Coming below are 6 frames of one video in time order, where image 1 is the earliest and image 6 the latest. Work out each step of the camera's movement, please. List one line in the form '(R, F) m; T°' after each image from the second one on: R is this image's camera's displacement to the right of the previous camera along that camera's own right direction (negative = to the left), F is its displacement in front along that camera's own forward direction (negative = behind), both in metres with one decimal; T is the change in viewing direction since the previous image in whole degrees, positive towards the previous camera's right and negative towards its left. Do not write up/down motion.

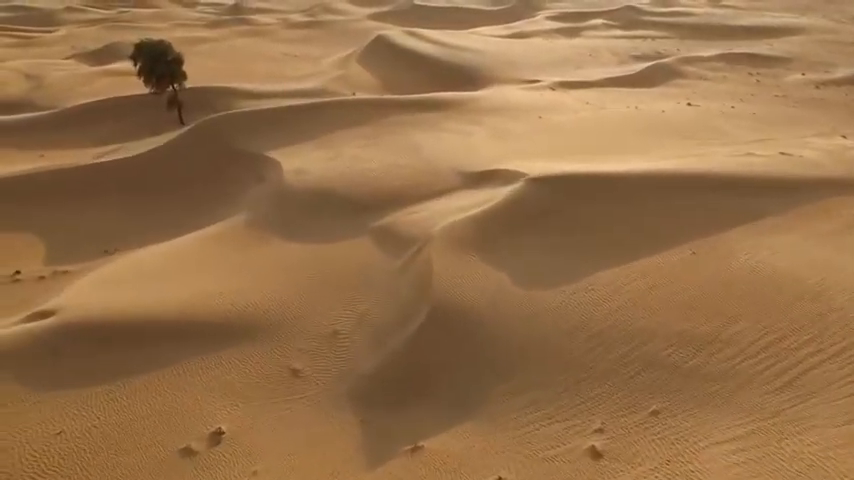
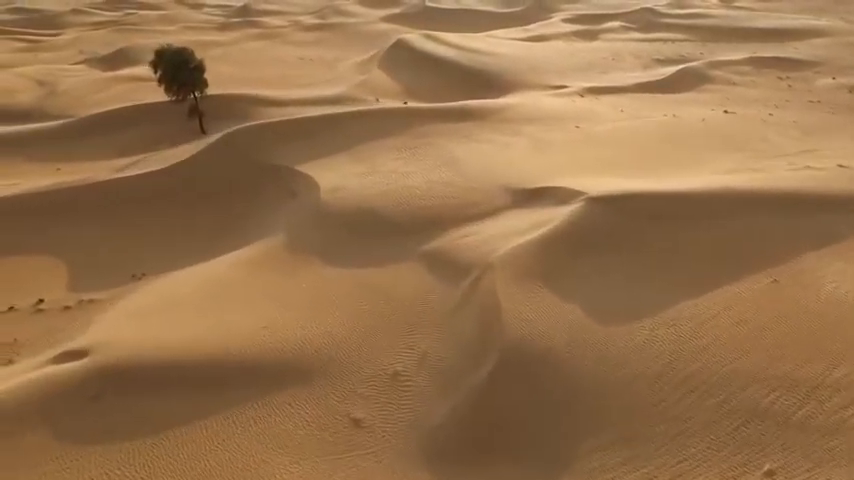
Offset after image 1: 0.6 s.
(-0.9, +1.0) m; 0°
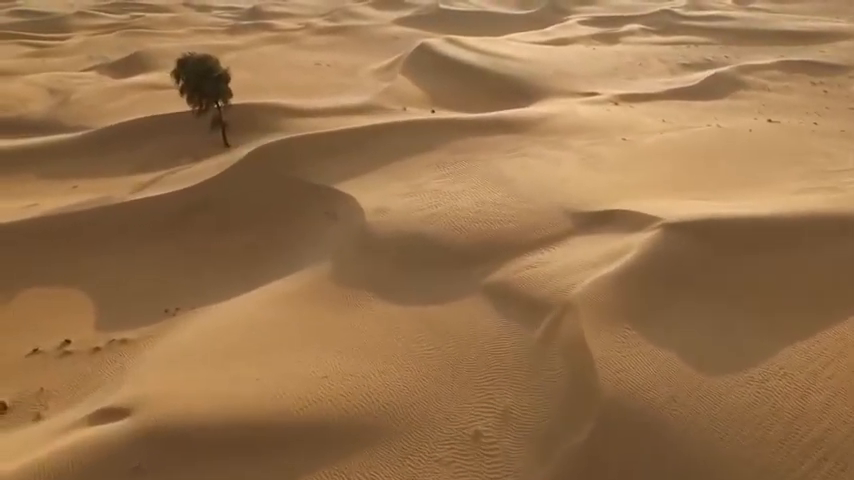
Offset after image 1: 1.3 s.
(-1.0, +1.2) m; 0°
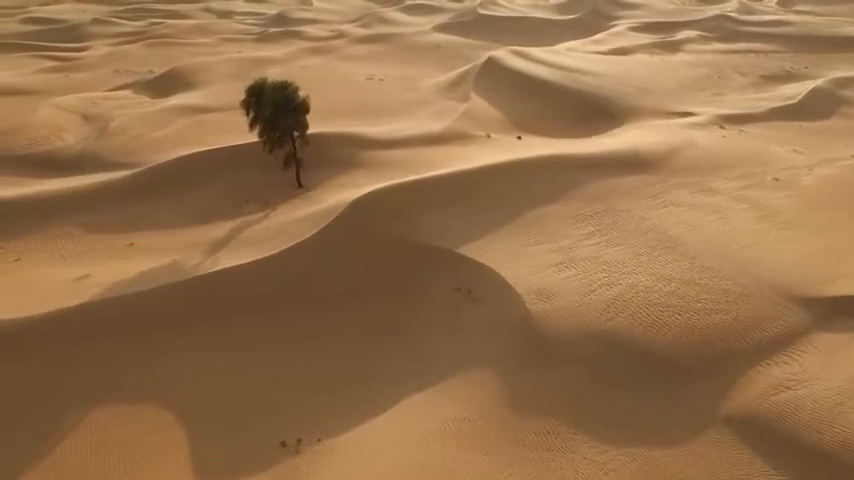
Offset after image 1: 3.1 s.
(-2.5, +3.2) m; 0°
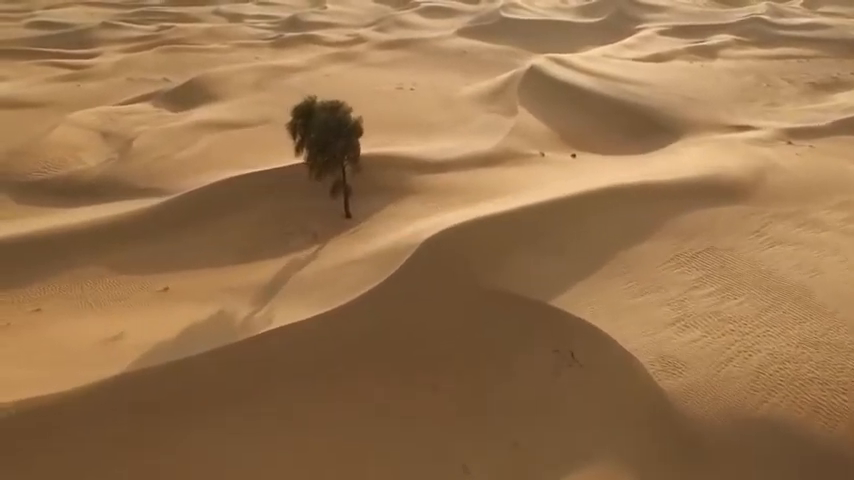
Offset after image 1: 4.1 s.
(-1.3, +1.8) m; 0°
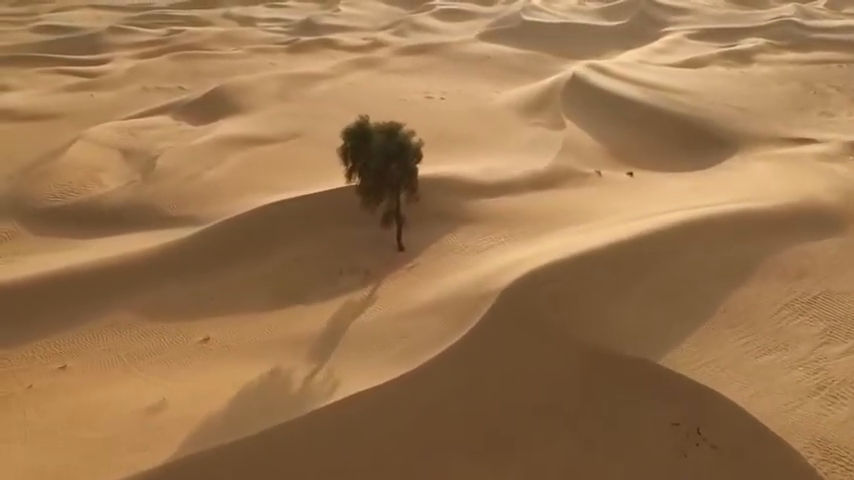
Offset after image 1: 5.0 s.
(-1.1, +1.5) m; 0°
